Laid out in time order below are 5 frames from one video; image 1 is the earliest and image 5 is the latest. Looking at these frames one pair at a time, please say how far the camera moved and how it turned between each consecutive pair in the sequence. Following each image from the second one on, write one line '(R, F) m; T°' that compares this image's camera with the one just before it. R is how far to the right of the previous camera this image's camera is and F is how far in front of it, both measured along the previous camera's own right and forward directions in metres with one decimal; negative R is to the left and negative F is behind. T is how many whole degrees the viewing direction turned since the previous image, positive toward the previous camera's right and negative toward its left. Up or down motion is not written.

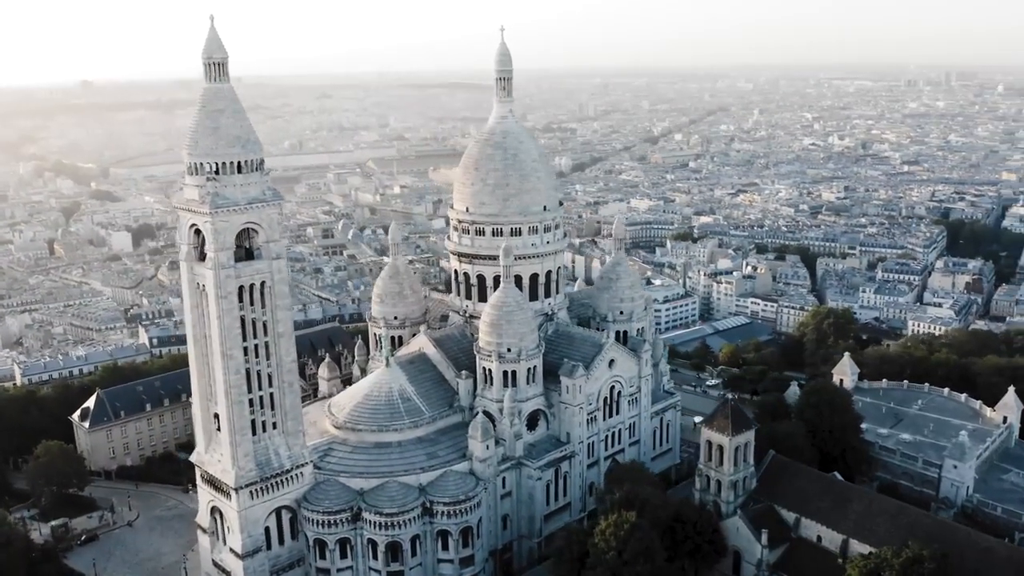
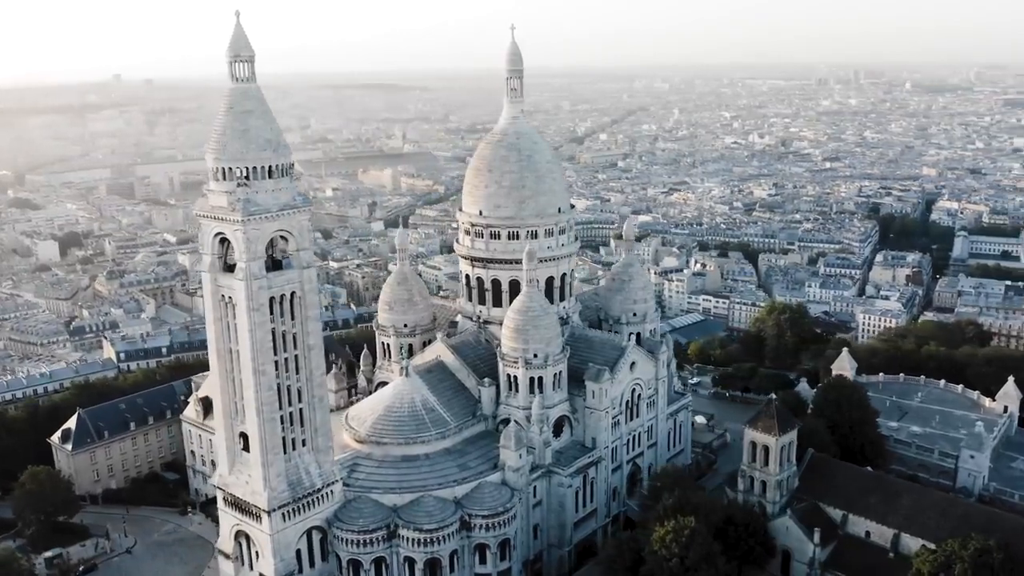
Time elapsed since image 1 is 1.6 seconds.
(-6.4, +1.6) m; +5°
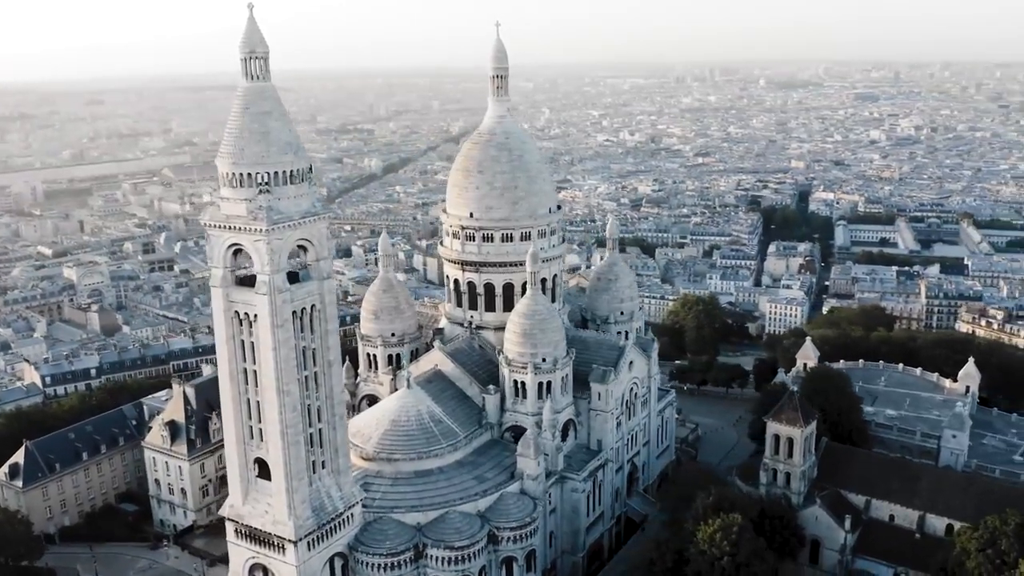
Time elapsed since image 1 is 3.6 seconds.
(-8.0, +2.1) m; +8°
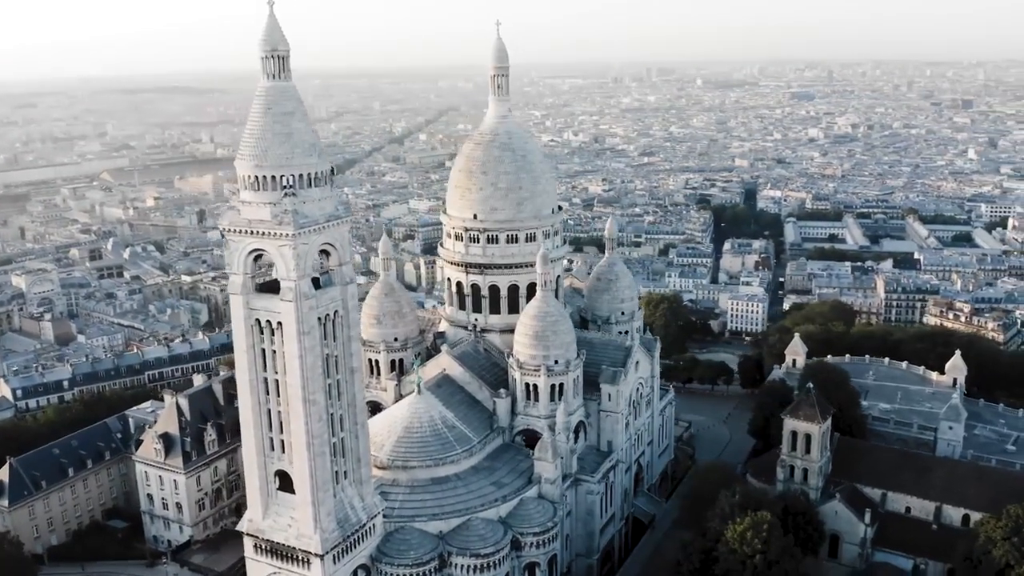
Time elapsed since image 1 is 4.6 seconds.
(-4.1, +0.8) m; +4°
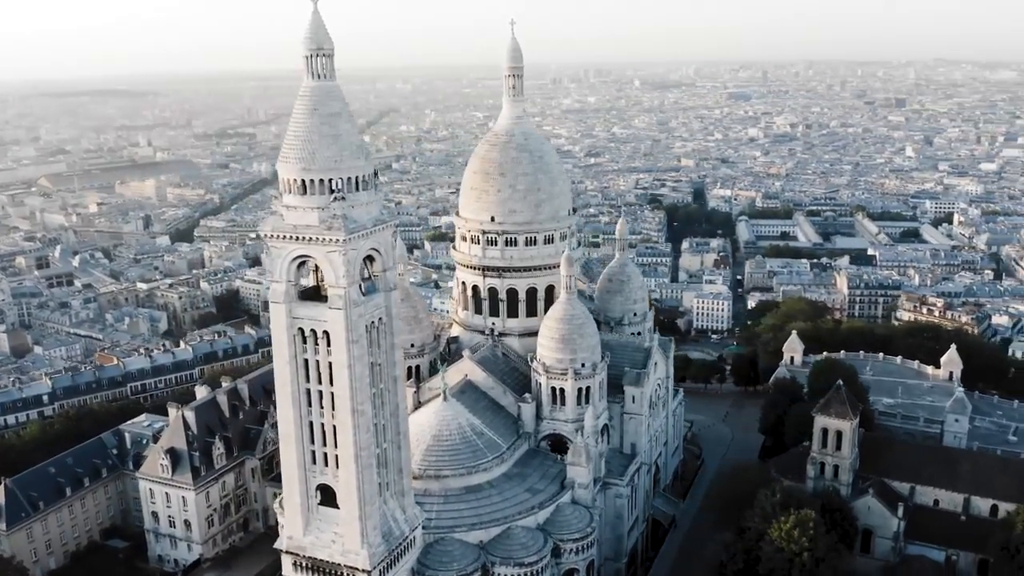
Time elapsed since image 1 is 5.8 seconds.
(-4.9, +1.0) m; +4°
